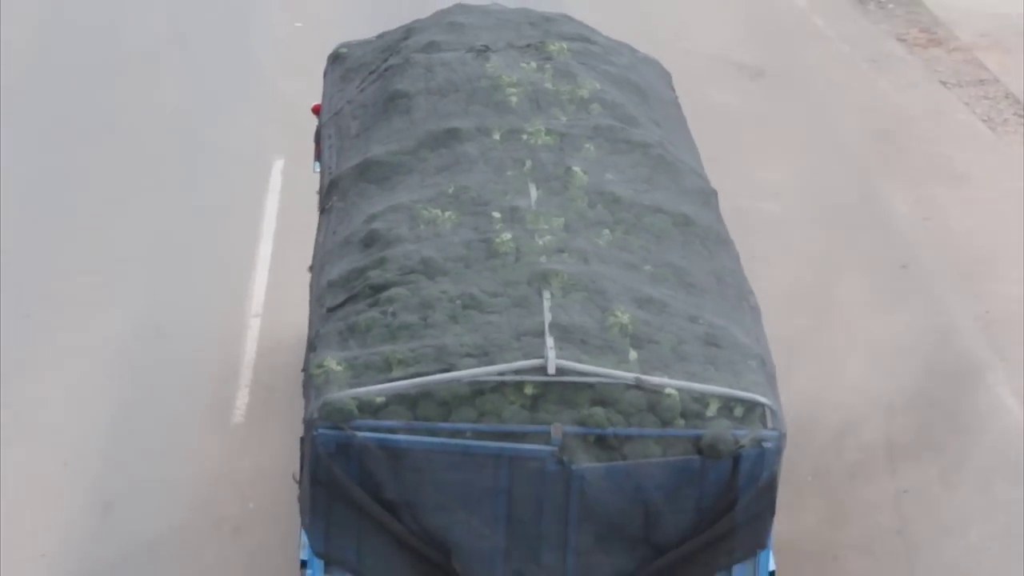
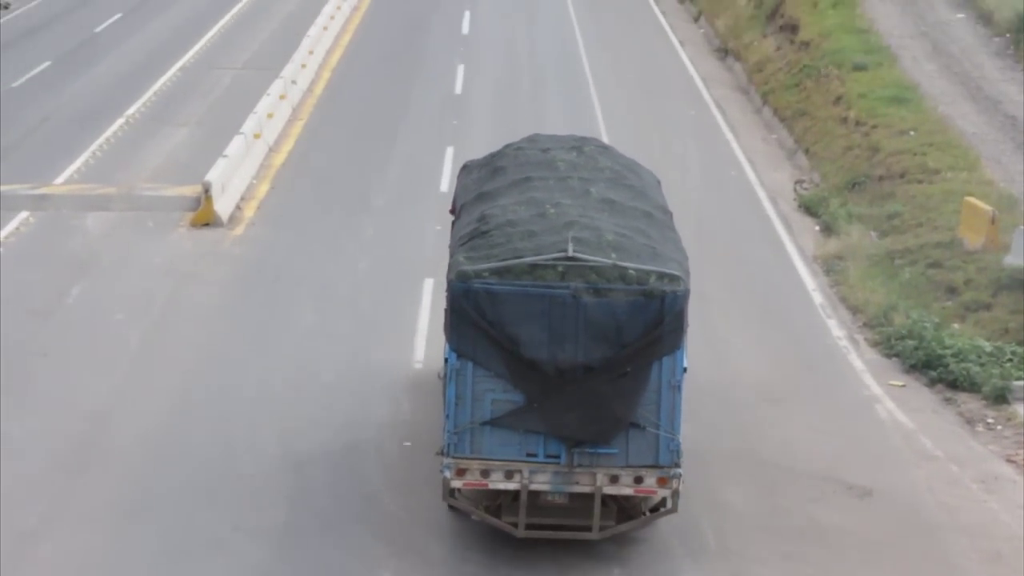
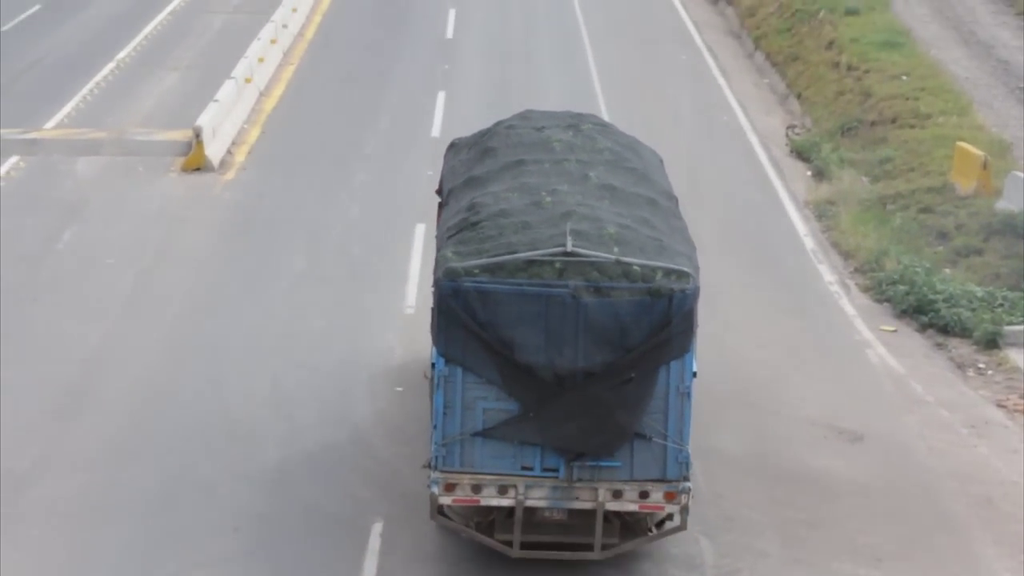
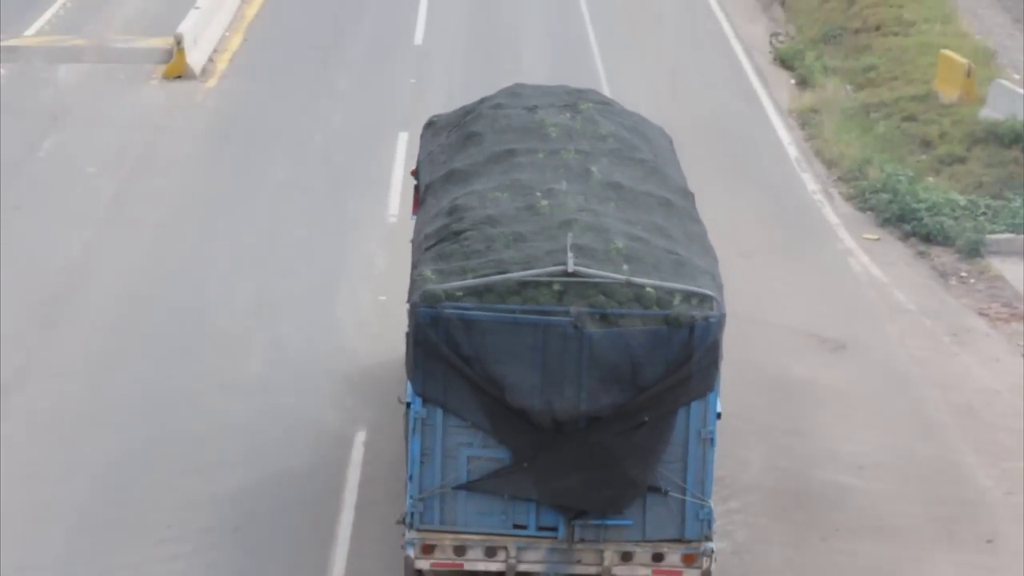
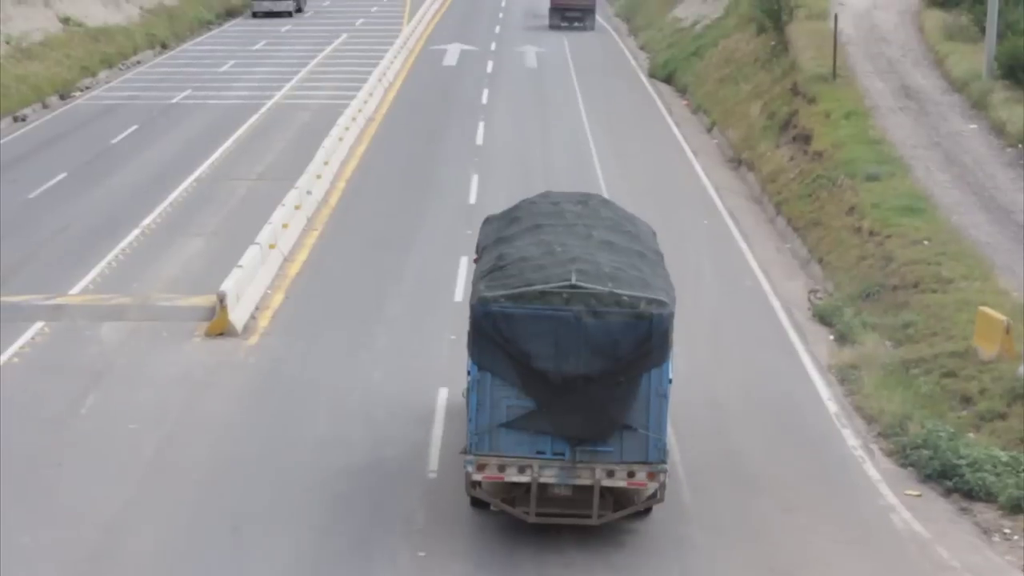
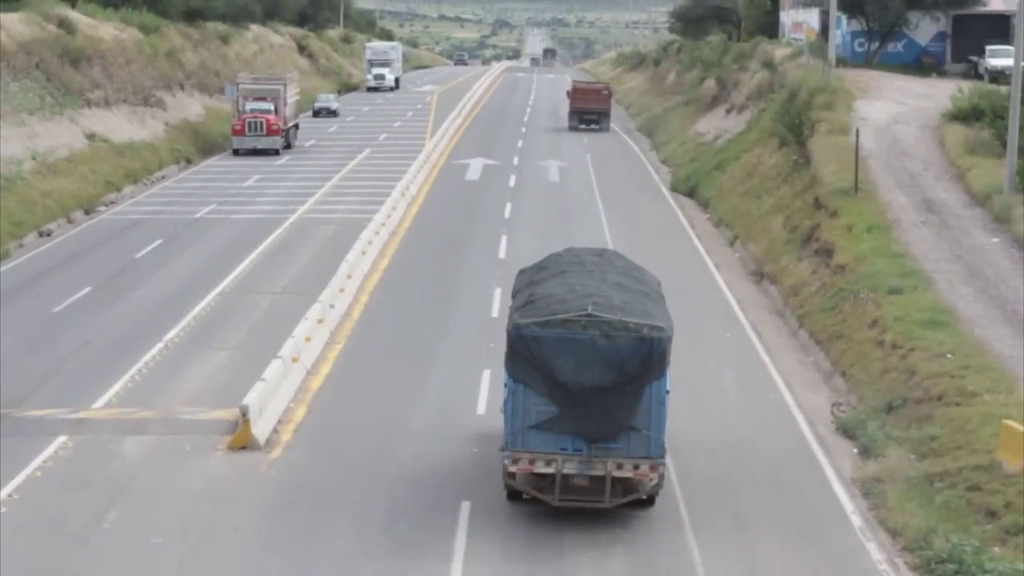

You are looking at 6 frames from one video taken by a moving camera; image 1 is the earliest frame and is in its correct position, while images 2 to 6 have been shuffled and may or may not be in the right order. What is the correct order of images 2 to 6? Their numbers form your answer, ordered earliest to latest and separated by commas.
4, 3, 2, 5, 6
